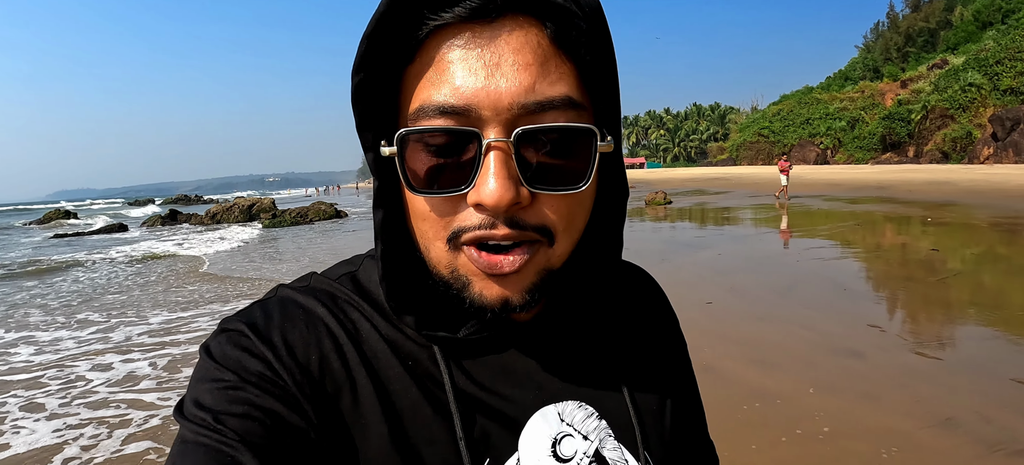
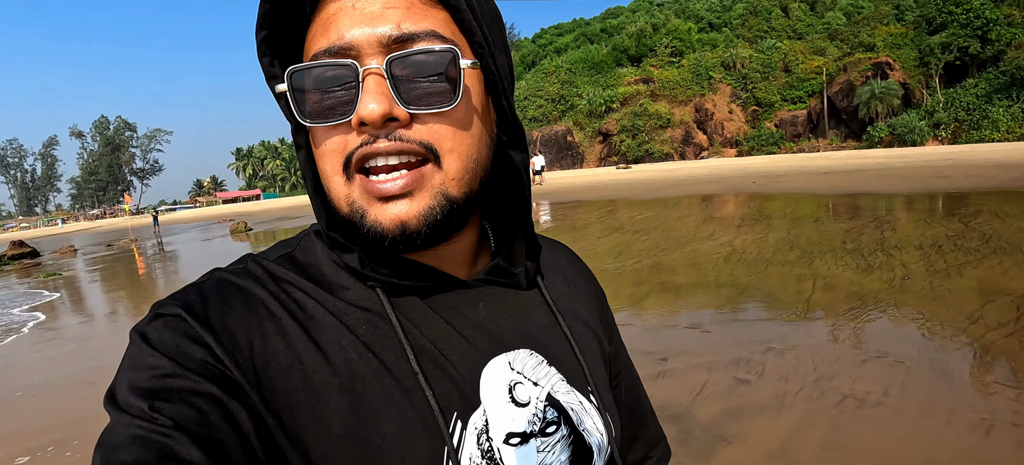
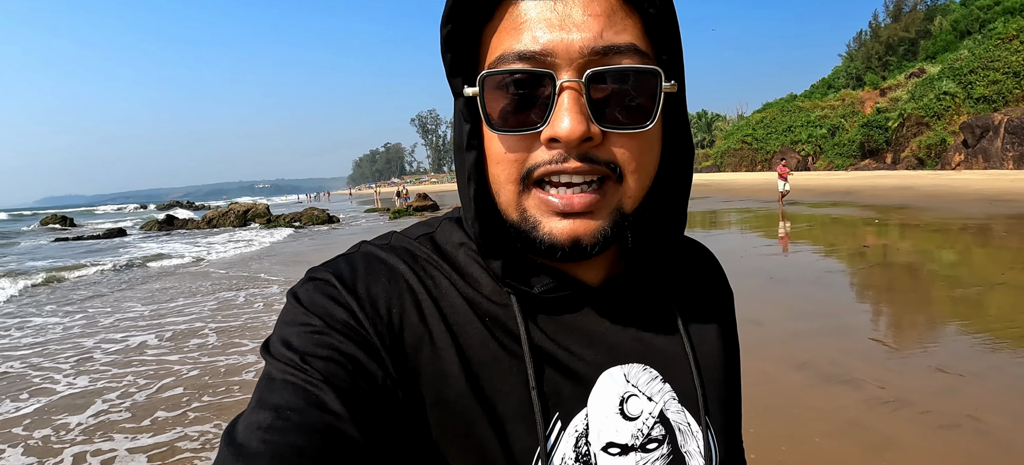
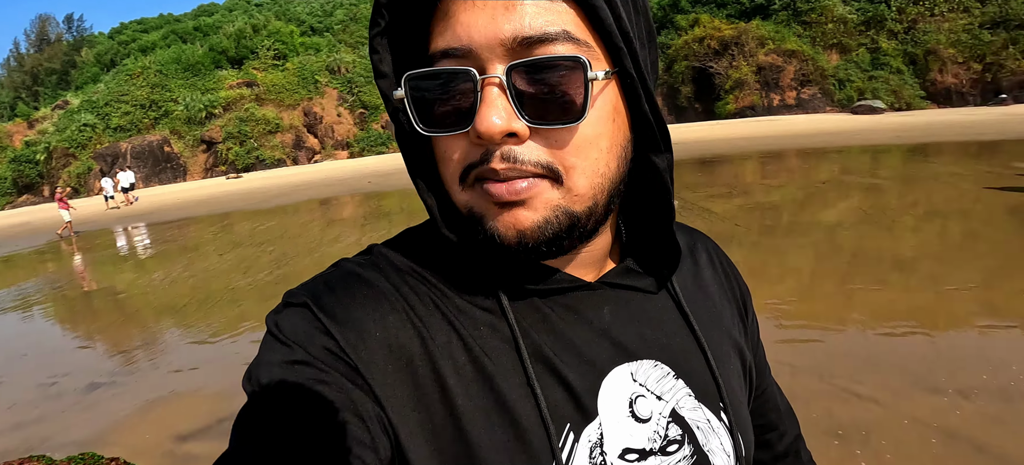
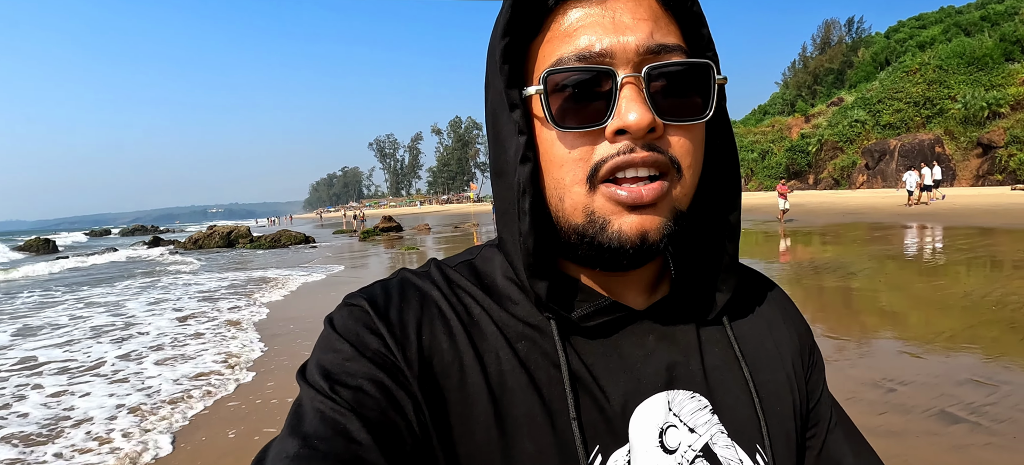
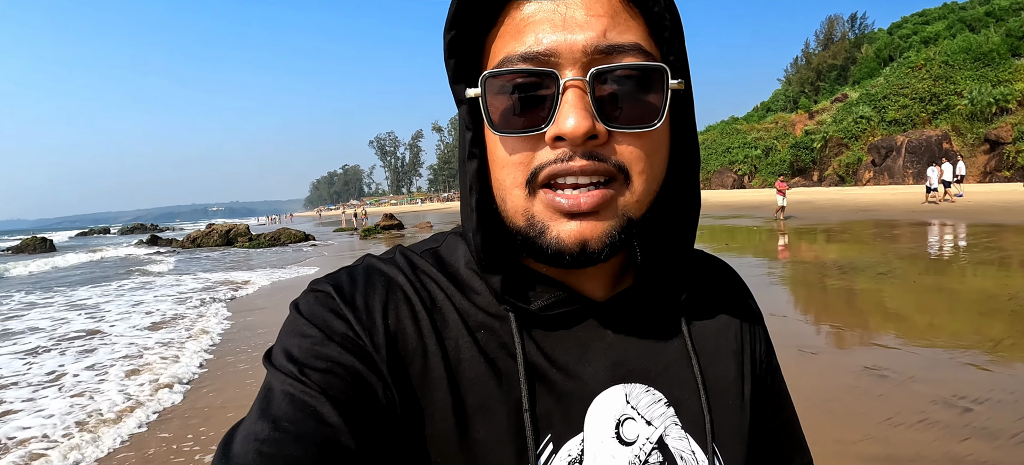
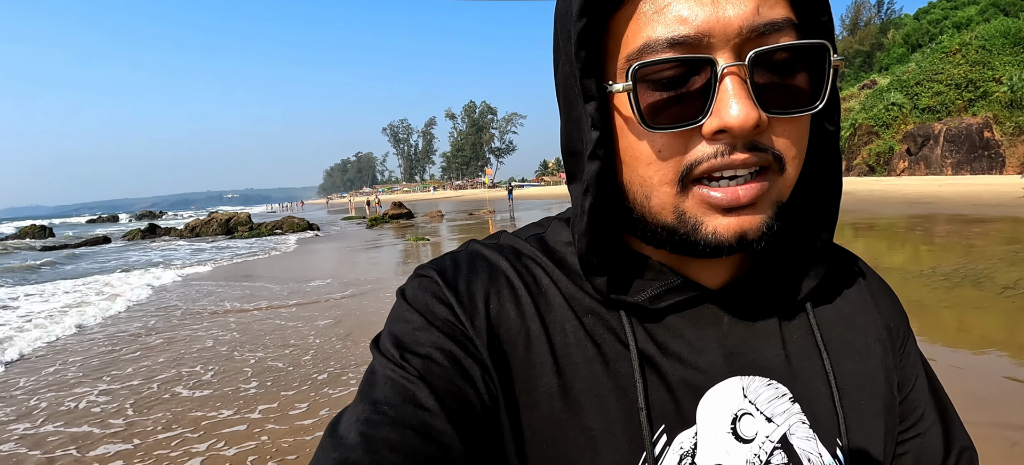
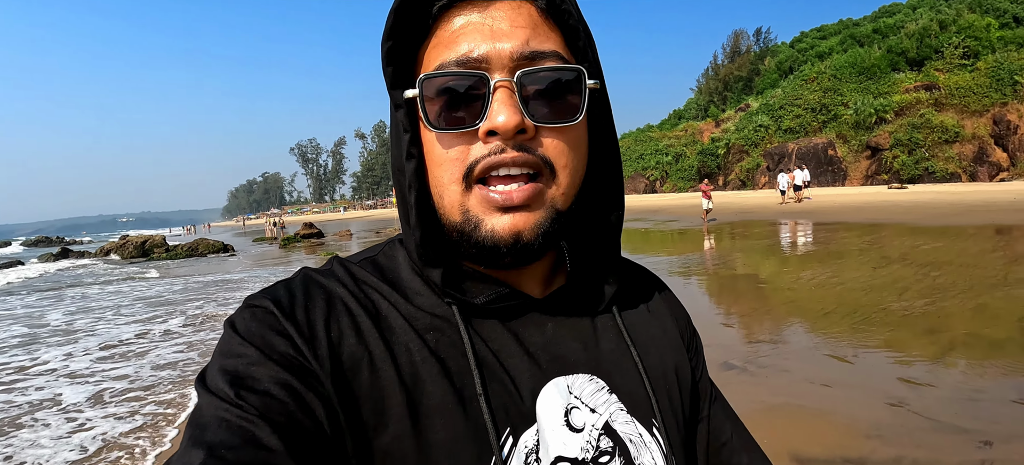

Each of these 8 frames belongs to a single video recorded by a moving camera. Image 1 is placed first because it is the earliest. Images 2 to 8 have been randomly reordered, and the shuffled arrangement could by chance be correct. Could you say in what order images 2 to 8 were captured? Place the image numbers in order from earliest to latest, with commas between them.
3, 7, 6, 5, 8, 2, 4
